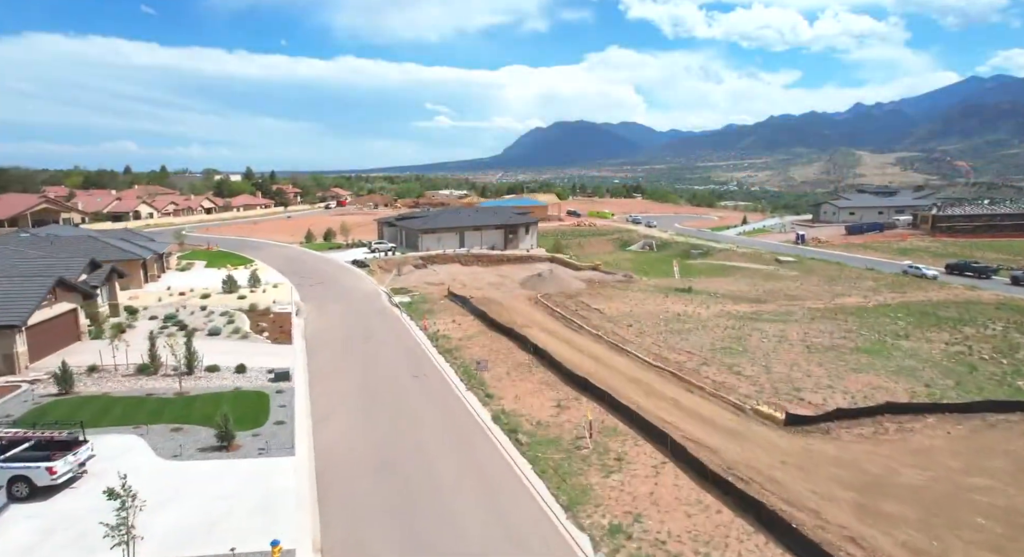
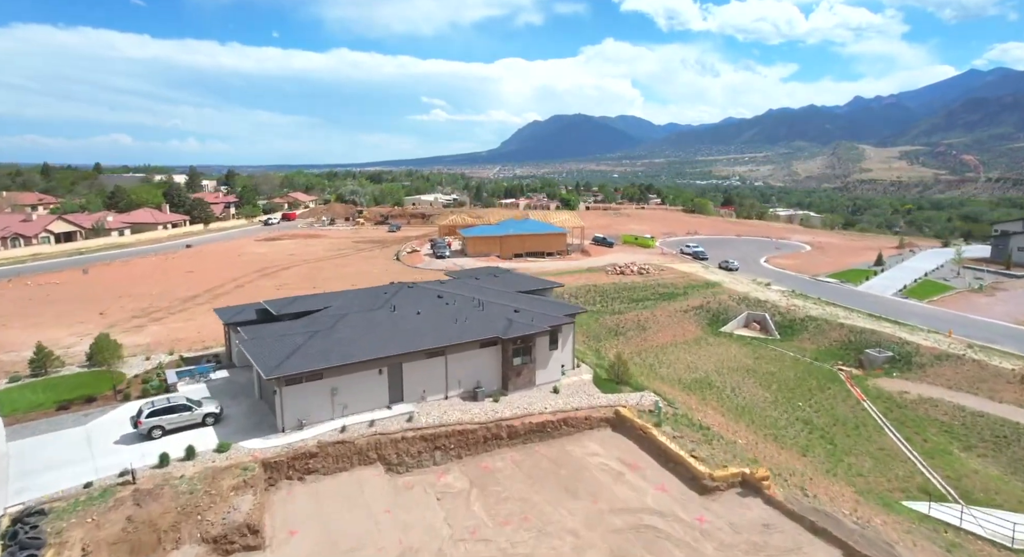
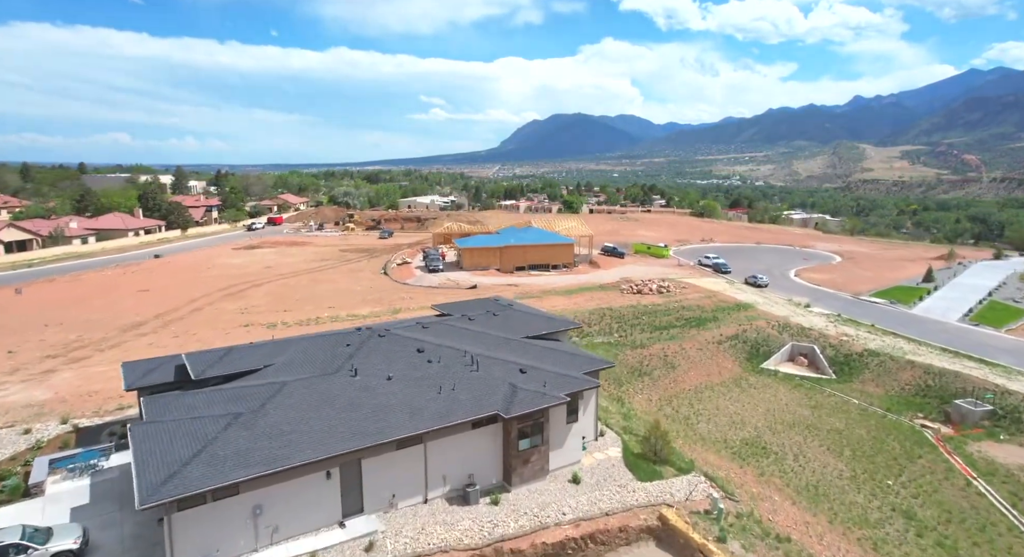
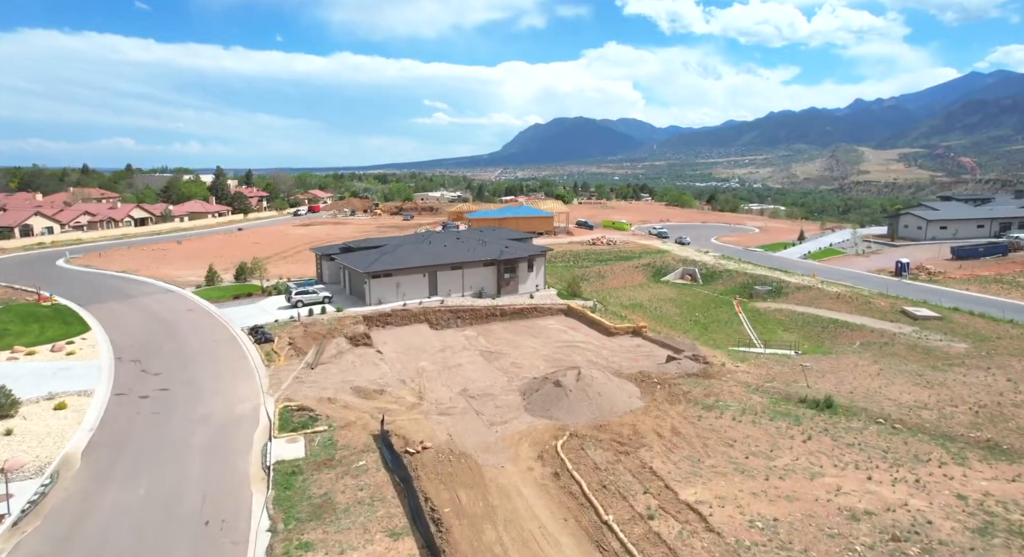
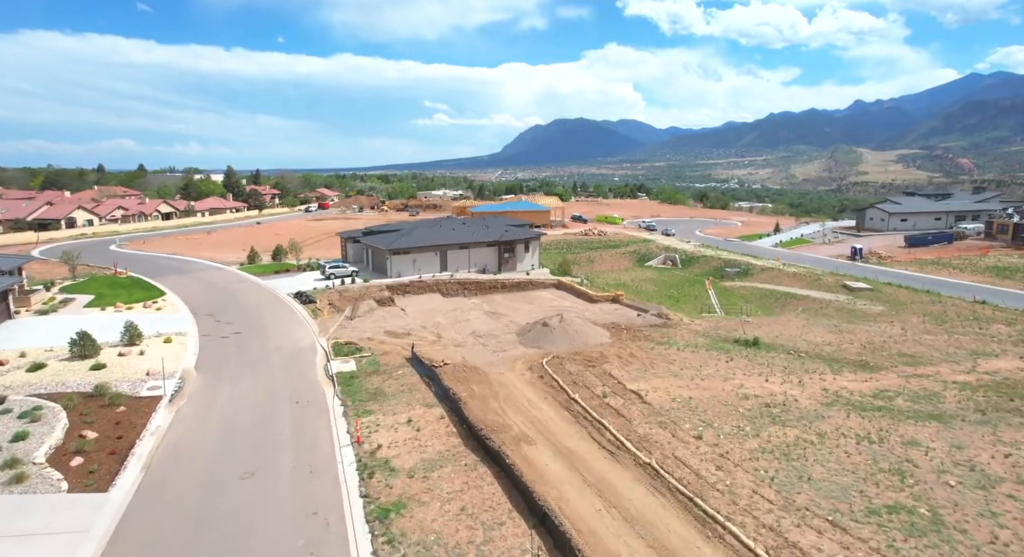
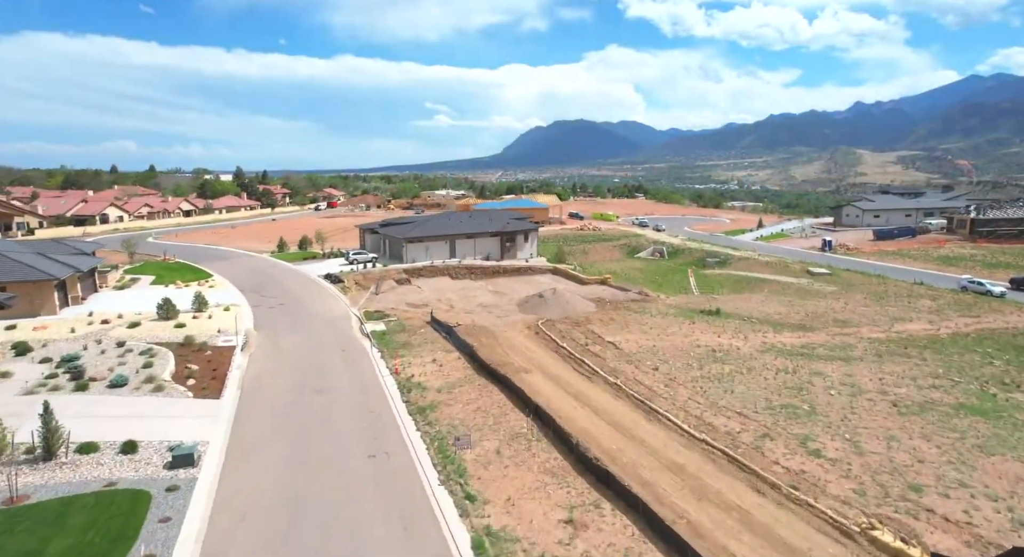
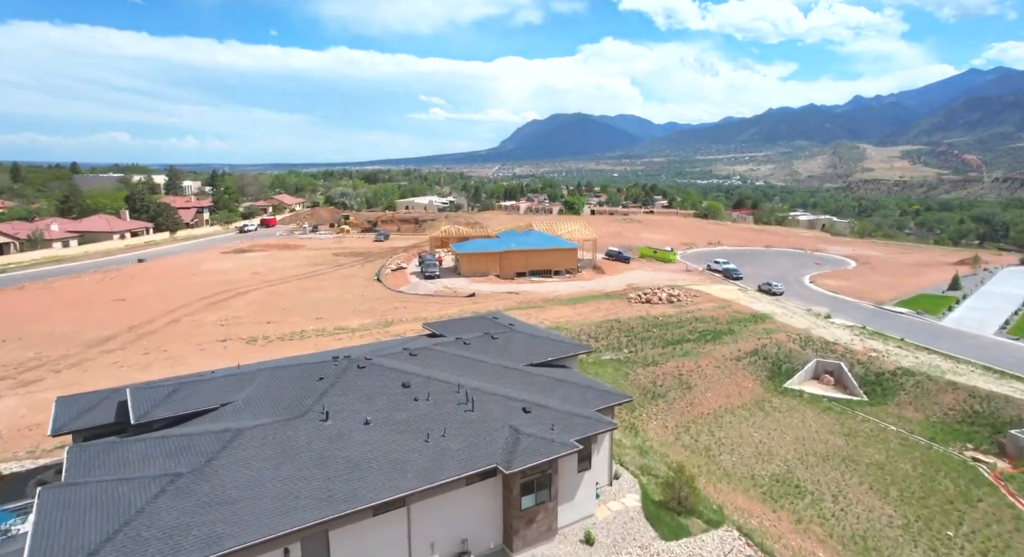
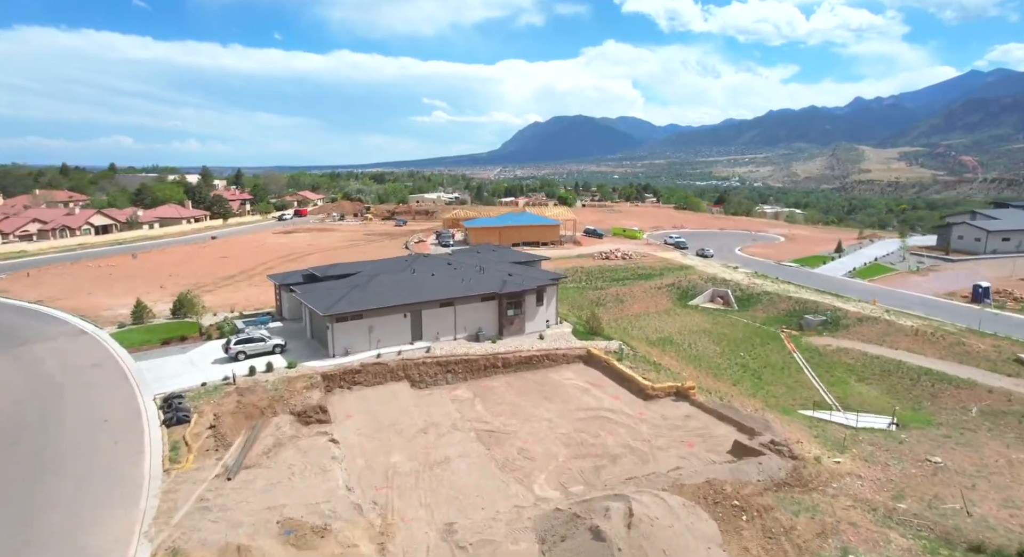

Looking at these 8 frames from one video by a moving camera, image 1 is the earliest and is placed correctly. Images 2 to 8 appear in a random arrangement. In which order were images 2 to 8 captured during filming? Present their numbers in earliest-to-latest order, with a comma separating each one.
6, 5, 4, 8, 2, 3, 7
